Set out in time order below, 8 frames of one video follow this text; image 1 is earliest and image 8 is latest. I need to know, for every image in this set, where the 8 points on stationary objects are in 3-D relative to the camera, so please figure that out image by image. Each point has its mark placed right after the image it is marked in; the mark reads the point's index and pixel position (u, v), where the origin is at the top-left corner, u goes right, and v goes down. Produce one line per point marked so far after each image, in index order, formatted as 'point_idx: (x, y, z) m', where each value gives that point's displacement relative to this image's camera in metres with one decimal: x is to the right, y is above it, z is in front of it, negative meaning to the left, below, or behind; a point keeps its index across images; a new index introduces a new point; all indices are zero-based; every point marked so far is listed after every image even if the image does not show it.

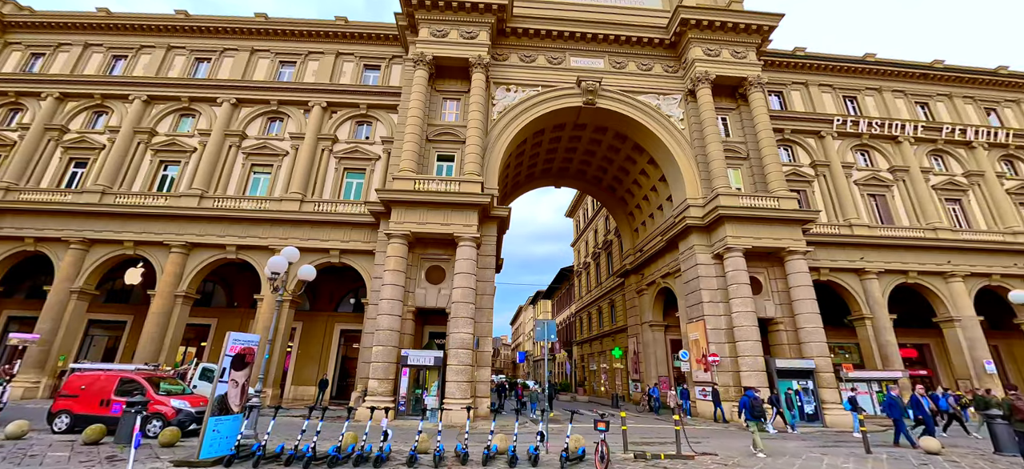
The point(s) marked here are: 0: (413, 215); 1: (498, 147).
0: (-4.0, +0.8, +16.5) m
1: (-0.7, +4.1, +19.3) m
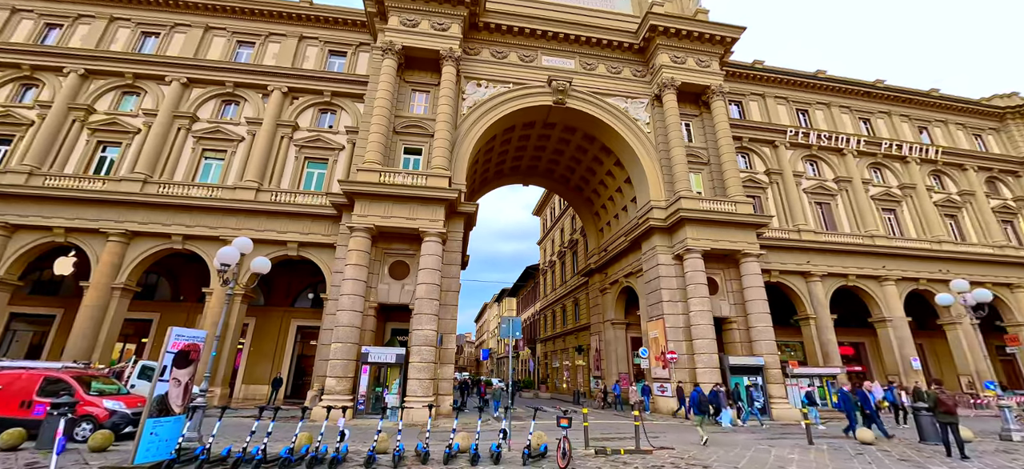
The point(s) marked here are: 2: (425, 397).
0: (-5.3, +1.0, +16.0) m
1: (-2.1, +4.3, +19.1) m
2: (-3.0, -5.6, +14.0) m
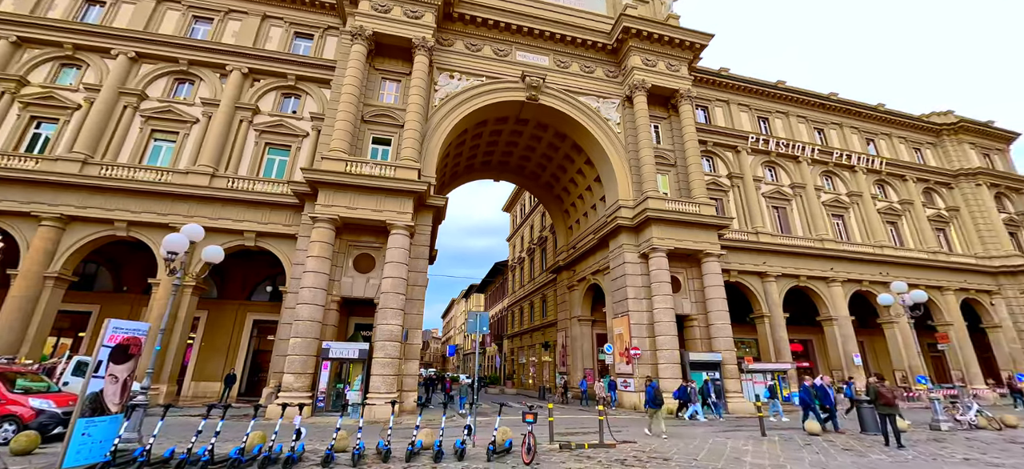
0: (-6.4, +1.3, +15.5) m
1: (-3.4, +4.5, +18.8) m
2: (-4.1, -5.3, +13.7) m
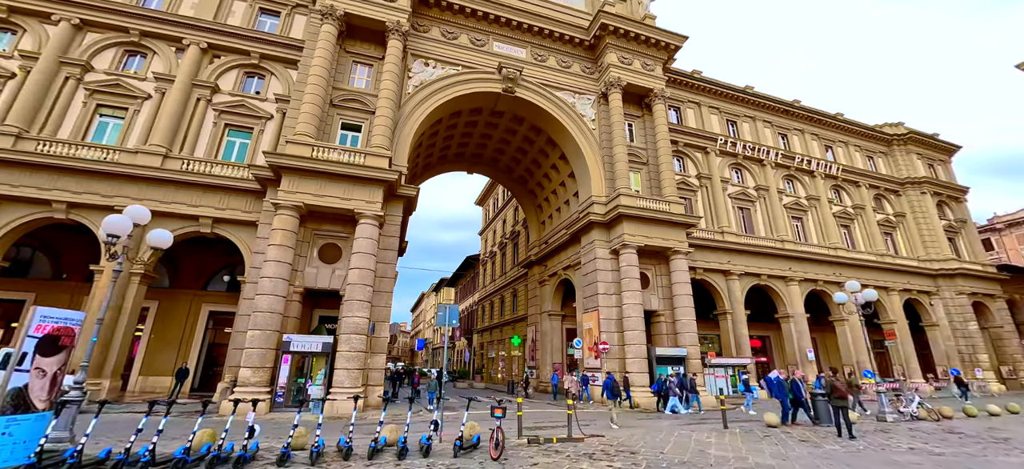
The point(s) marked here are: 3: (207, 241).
0: (-7.4, +1.8, +14.8) m
1: (-4.5, +4.9, +18.3) m
2: (-5.1, -5.0, +13.3) m
3: (-14.3, -0.3, +19.4) m
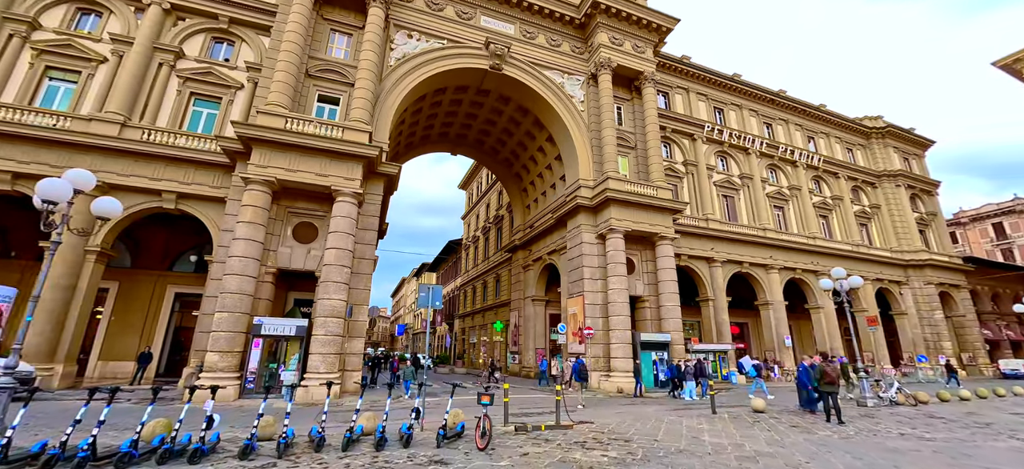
0: (-7.8, +2.5, +13.9) m
1: (-5.1, +5.8, +17.4) m
2: (-5.6, -4.3, +12.7) m
3: (-15.0, +0.7, +18.2) m
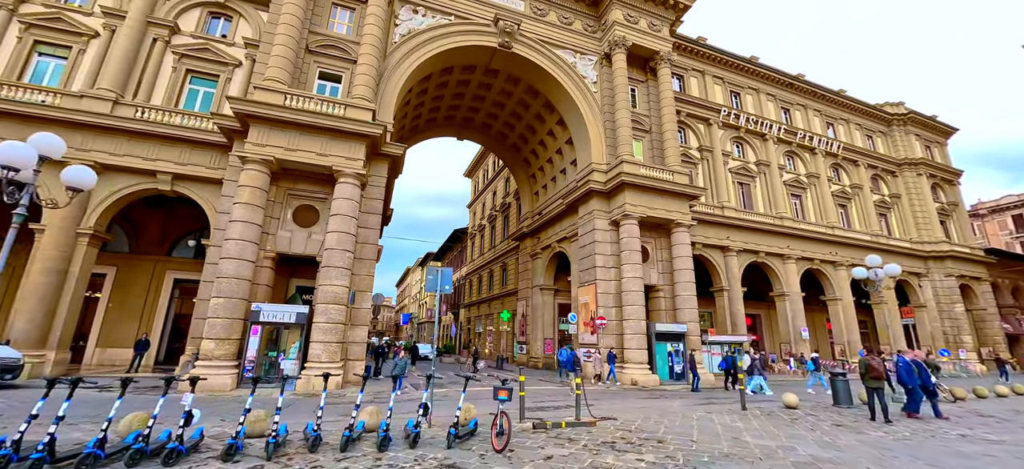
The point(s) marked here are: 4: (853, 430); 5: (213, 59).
0: (-7.4, +3.1, +13.2) m
1: (-4.6, +6.4, +16.5) m
2: (-5.3, -3.8, +12.1) m
3: (-14.6, +1.4, +17.6) m
4: (+5.7, -3.3, +6.9) m
5: (-11.8, +6.9, +16.3) m
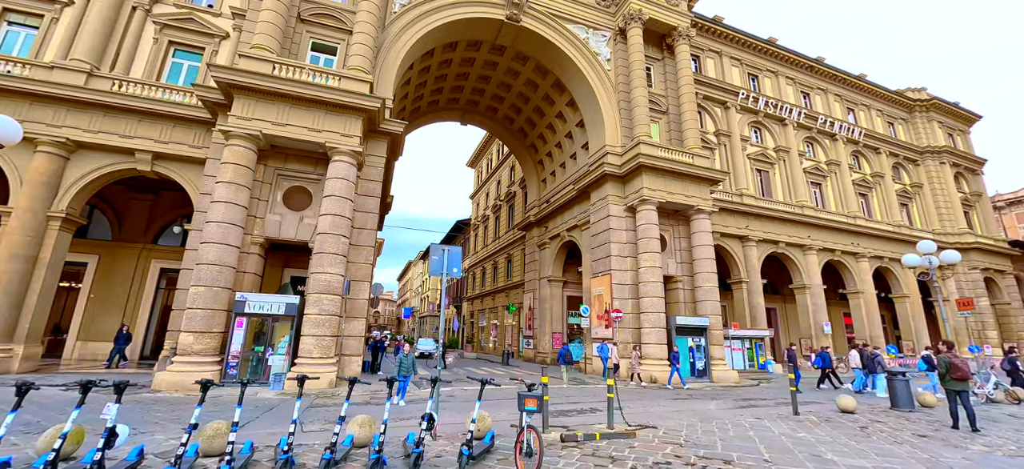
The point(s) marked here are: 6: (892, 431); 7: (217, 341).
0: (-7.1, +3.6, +11.9) m
1: (-4.3, +6.9, +15.3) m
2: (-5.0, -3.3, +10.9) m
3: (-14.3, +1.9, +16.4) m
4: (+6.0, -2.9, +5.7) m
5: (-11.5, +7.5, +15.1) m
6: (+5.9, -3.1, +6.4) m
7: (-7.5, -2.7, +10.5) m
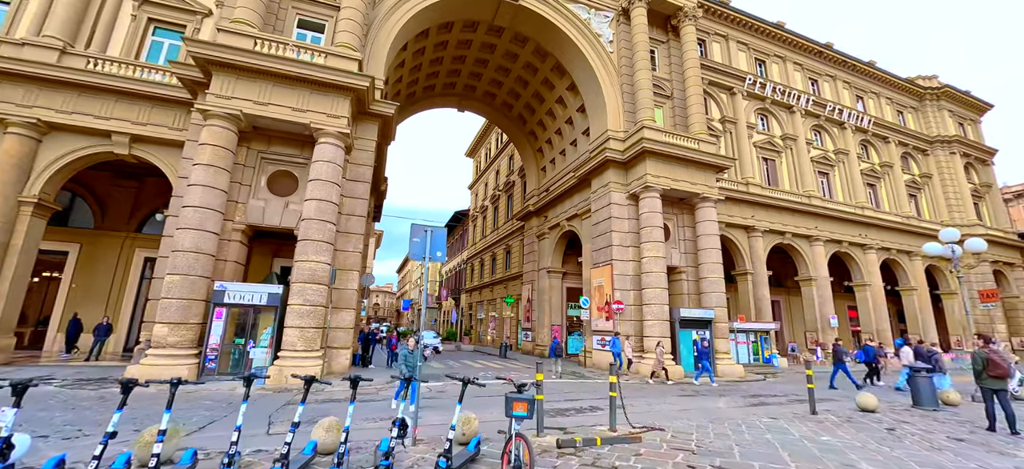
0: (-7.2, +3.9, +11.2) m
1: (-4.4, +7.3, +14.5) m
2: (-5.1, -2.9, +10.4) m
3: (-14.4, +2.4, +15.8) m
4: (+5.9, -2.7, +5.1) m
5: (-11.6, +7.9, +14.3) m
6: (+5.8, -2.8, +5.8) m
7: (-7.6, -2.4, +9.9) m
